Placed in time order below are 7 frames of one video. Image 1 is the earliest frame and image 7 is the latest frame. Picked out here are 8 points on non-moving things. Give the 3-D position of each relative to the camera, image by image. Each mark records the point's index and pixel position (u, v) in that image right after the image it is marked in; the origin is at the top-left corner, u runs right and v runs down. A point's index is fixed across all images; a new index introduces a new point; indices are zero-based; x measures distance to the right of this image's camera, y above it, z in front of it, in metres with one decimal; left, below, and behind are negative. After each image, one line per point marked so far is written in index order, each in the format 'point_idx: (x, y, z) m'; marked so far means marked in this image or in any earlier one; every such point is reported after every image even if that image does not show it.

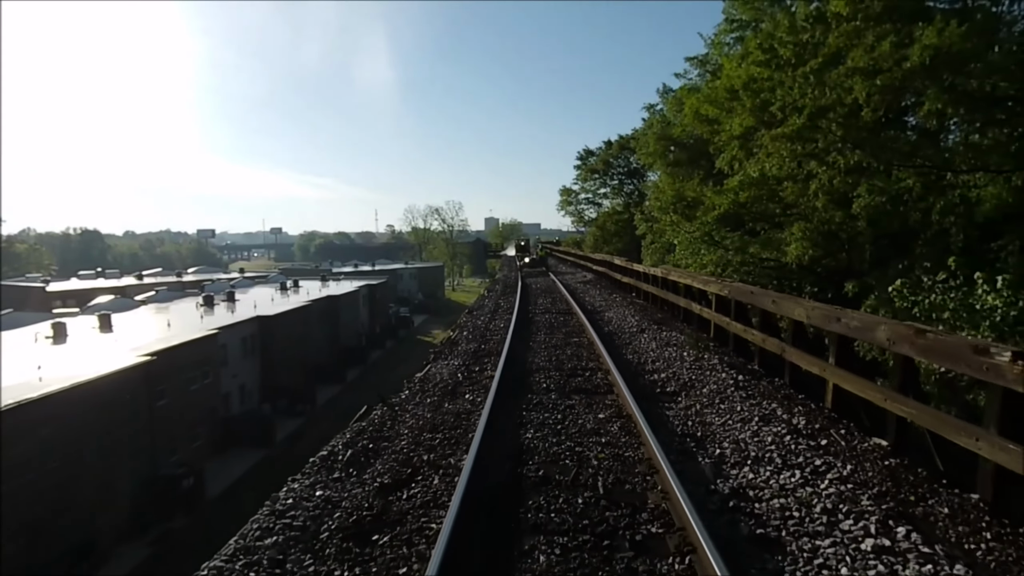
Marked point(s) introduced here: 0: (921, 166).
0: (+6.2, +1.8, +10.7) m
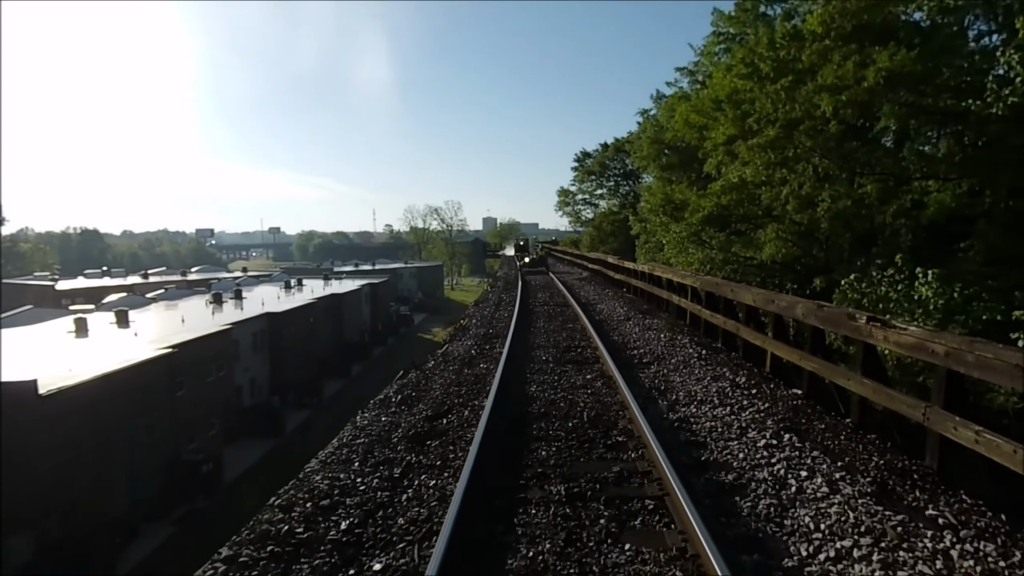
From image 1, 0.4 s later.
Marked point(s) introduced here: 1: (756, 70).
0: (+6.2, +1.9, +12.1) m
1: (+5.5, +4.8, +16.0) m
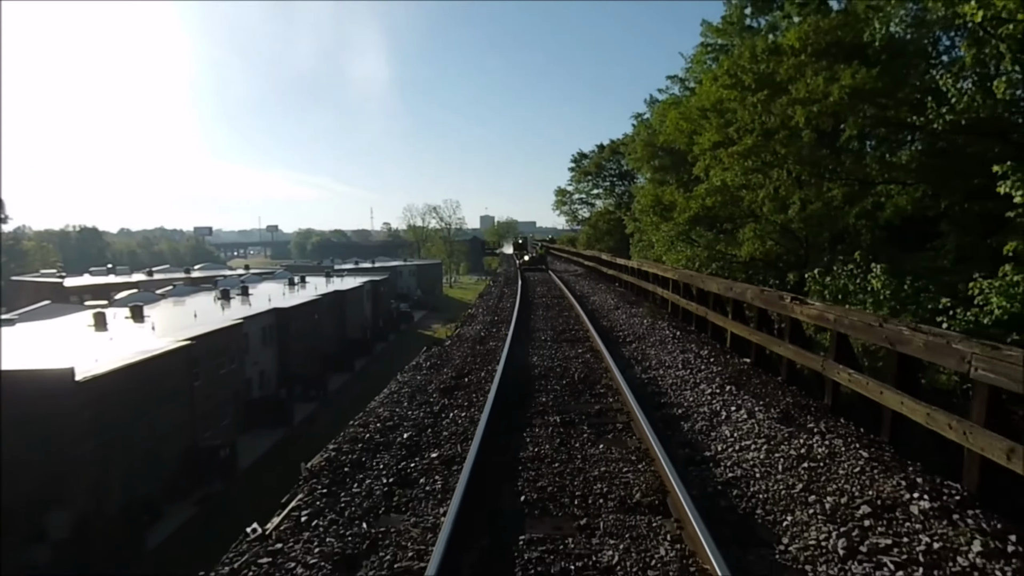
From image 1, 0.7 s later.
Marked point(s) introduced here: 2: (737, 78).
0: (+6.2, +2.0, +13.4) m
1: (+5.5, +5.0, +17.3) m
2: (+5.5, +5.1, +17.4) m
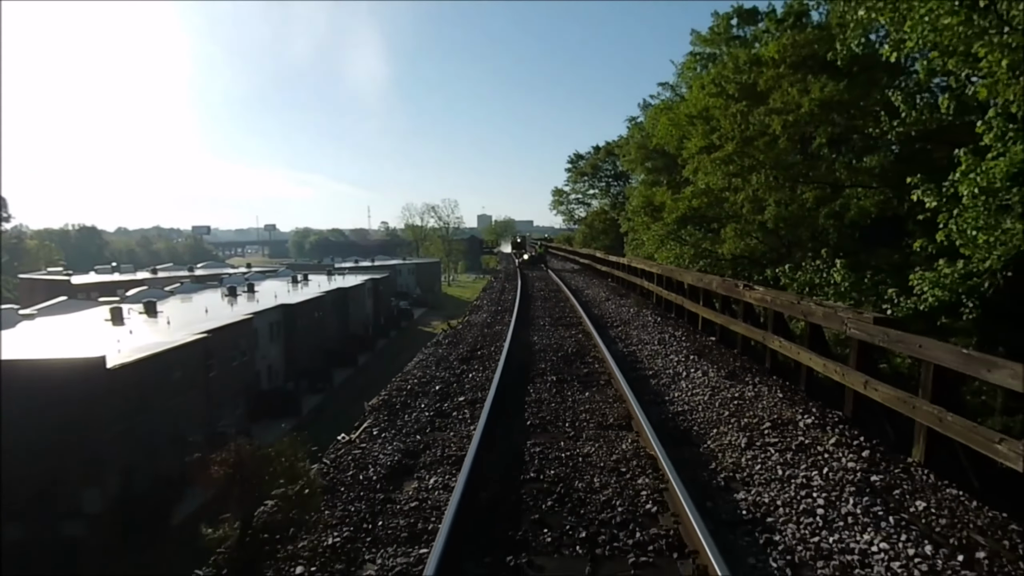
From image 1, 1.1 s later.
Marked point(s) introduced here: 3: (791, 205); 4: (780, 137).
0: (+6.3, +2.1, +14.7) m
1: (+5.5, +5.1, +18.6) m
2: (+5.5, +5.2, +18.7) m
3: (+5.9, +1.8, +15.3) m
4: (+5.8, +3.3, +15.6) m
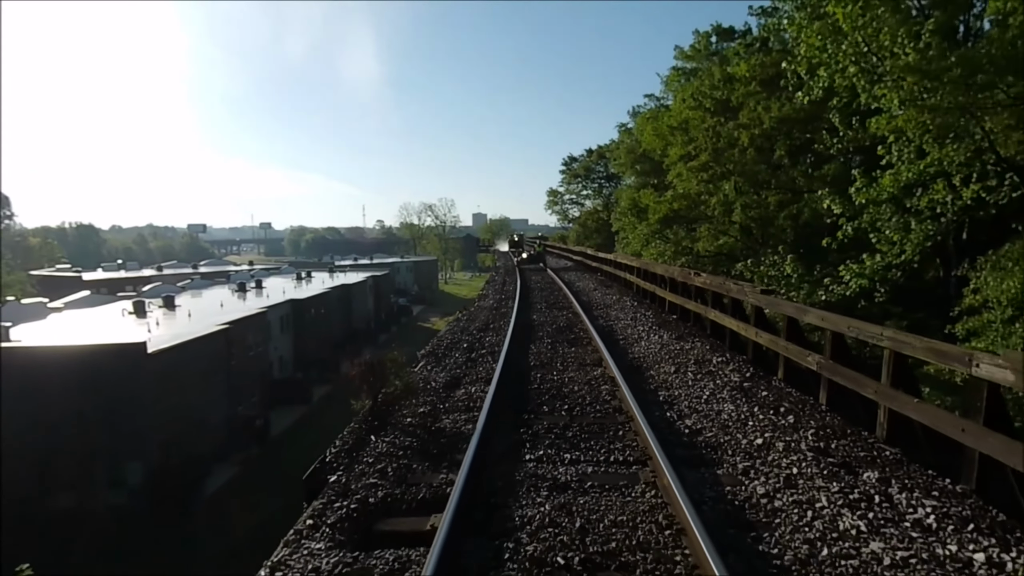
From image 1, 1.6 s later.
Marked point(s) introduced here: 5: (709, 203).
0: (+6.3, +2.3, +16.9) m
1: (+5.5, +5.3, +20.8) m
2: (+5.5, +5.4, +20.9) m
3: (+5.9, +2.0, +17.4) m
4: (+5.8, +3.4, +17.7) m
5: (+5.3, +2.3, +19.2) m
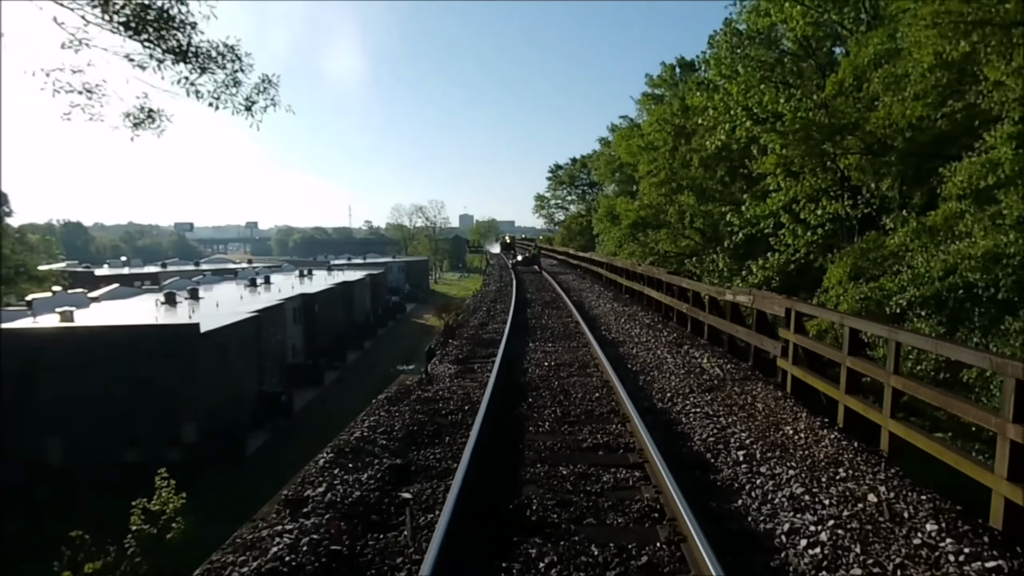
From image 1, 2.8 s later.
0: (+6.2, +2.5, +21.1) m
1: (+5.3, +5.5, +25.0) m
2: (+5.3, +5.6, +25.1) m
3: (+5.8, +2.2, +21.6) m
4: (+5.7, +3.7, +21.9) m
5: (+5.2, +2.5, +23.4) m
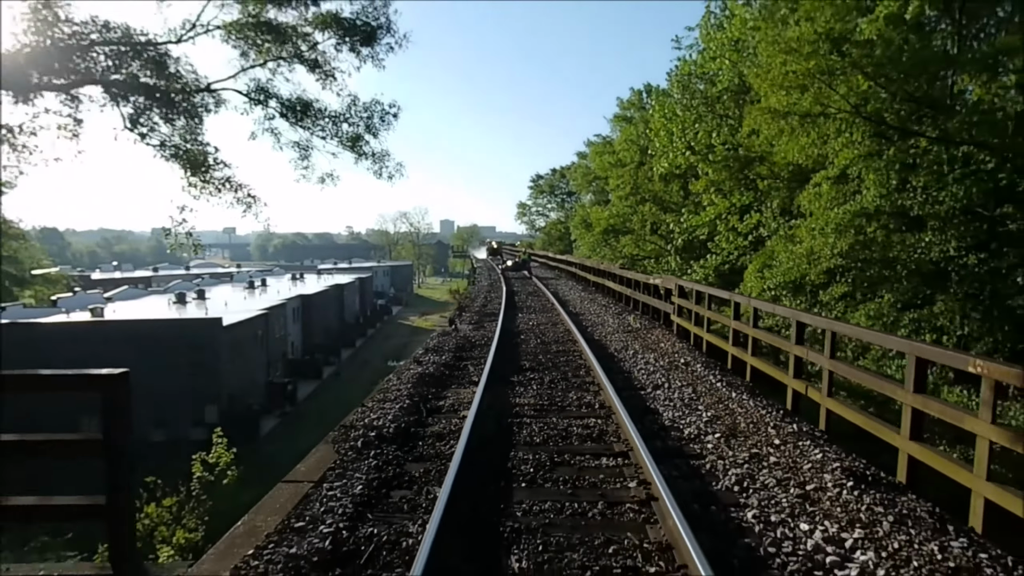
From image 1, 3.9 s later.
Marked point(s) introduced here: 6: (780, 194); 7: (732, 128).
0: (+5.7, +2.6, +24.9) m
1: (+4.8, +5.5, +28.7) m
2: (+4.8, +5.7, +28.8) m
3: (+5.4, +2.2, +25.4) m
4: (+5.2, +3.7, +25.7) m
5: (+4.7, +2.6, +27.2) m
6: (+5.7, +2.0, +15.3) m
7: (+5.5, +4.0, +17.8) m
